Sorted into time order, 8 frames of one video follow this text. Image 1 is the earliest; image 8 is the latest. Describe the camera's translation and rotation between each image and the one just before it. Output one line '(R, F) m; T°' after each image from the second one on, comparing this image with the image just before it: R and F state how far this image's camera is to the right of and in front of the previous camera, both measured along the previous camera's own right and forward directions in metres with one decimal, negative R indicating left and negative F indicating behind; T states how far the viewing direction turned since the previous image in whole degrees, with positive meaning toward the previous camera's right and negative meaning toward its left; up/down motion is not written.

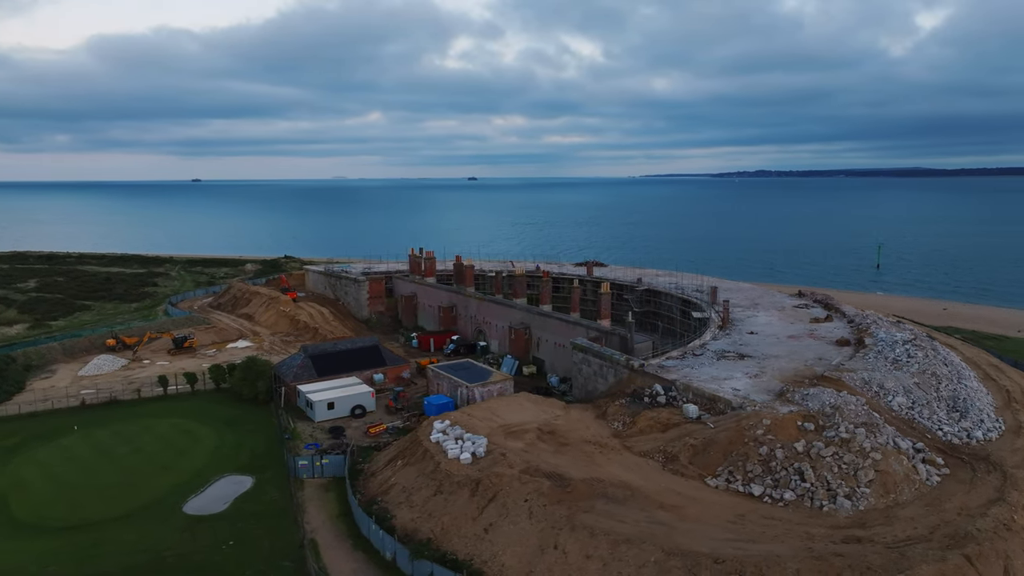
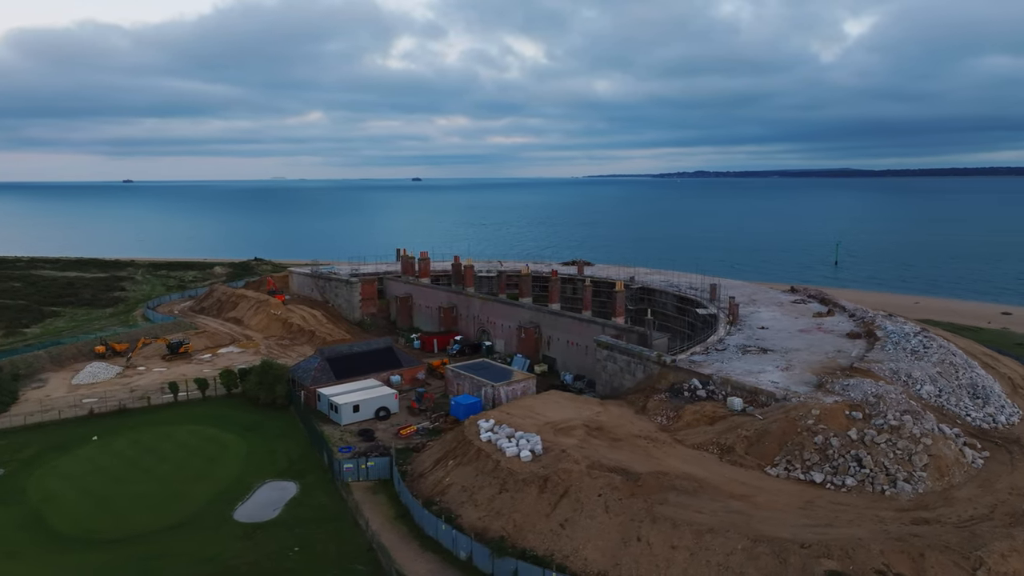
(-3.3, 0.0) m; +4°
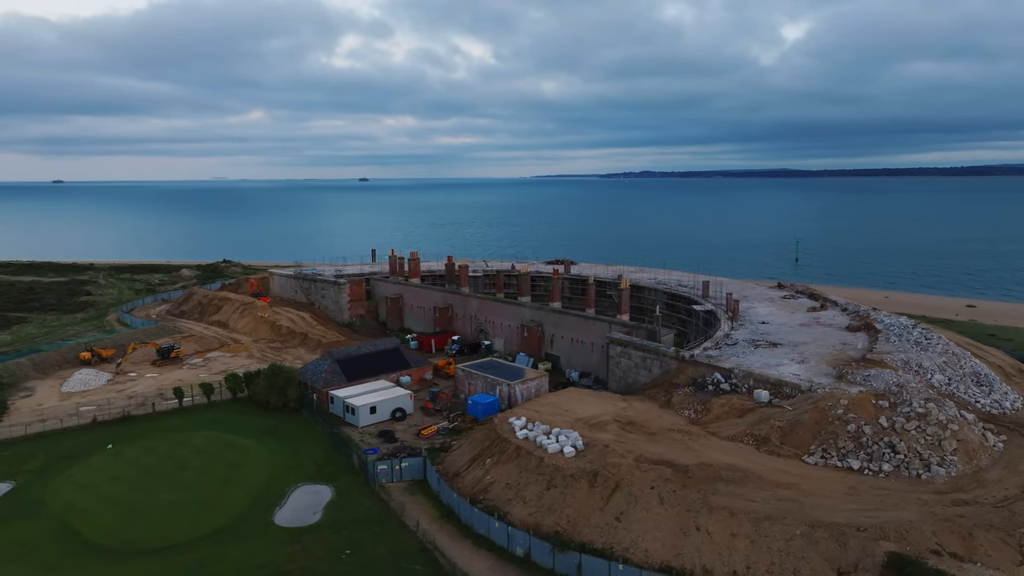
(-2.8, -0.1) m; +4°
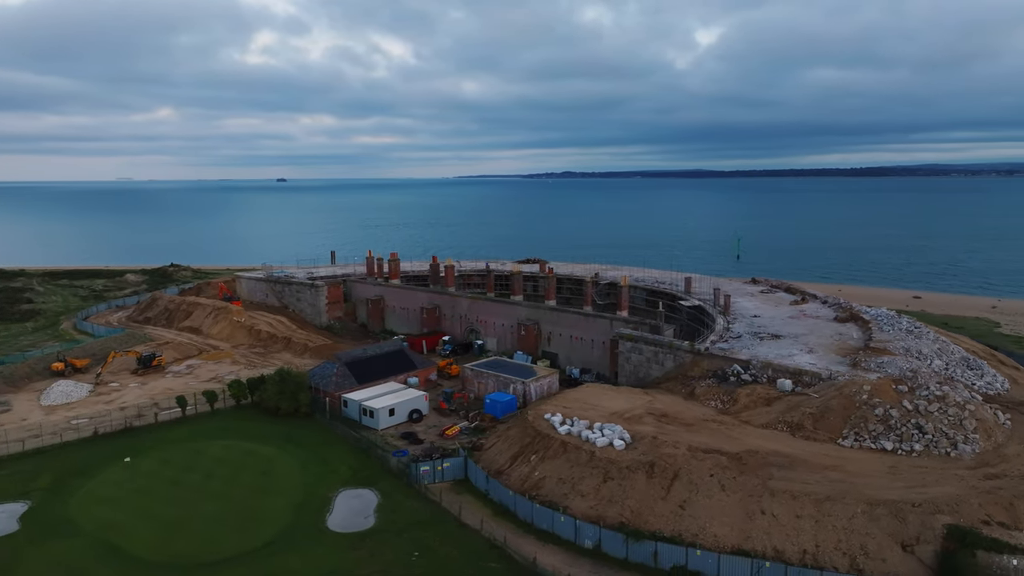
(-3.8, 0.0) m; +6°
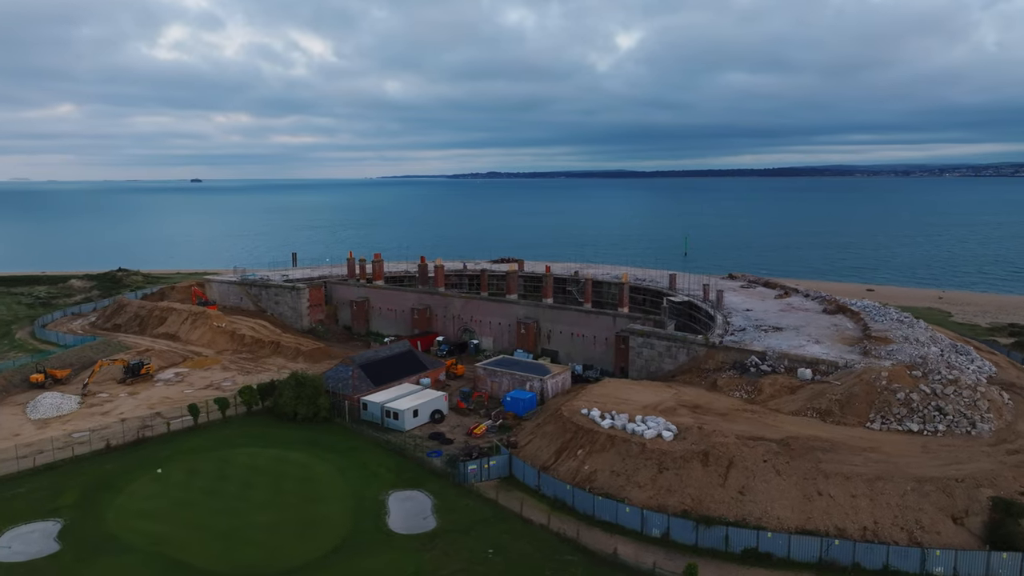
(-3.8, 0.0) m; +6°
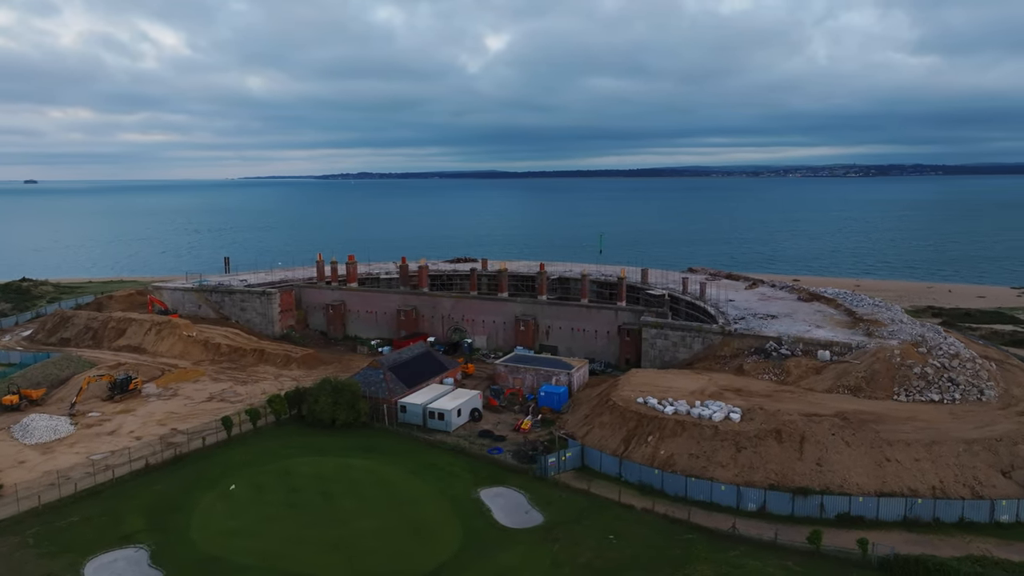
(-6.5, +0.1) m; +10°
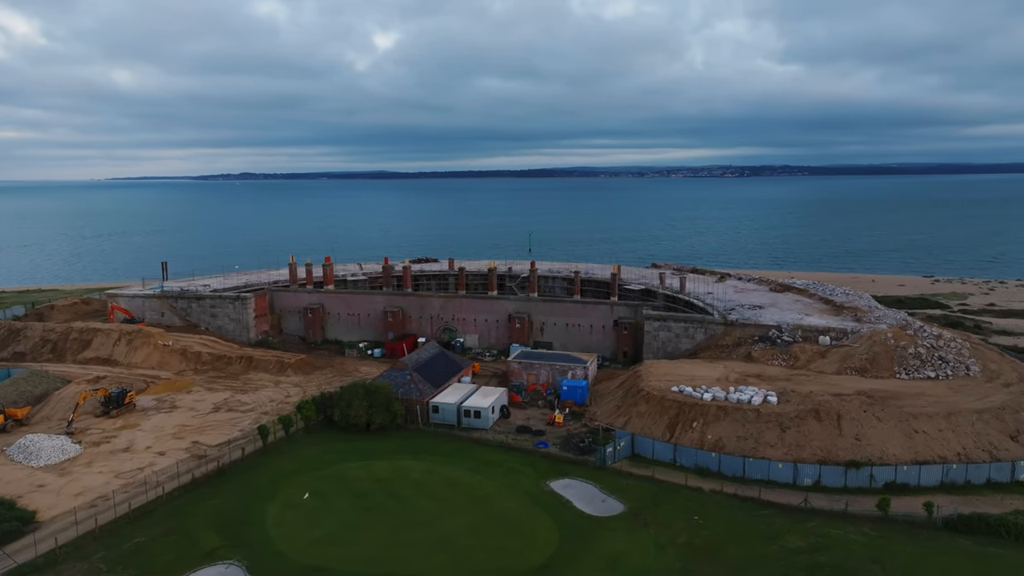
(-5.4, 0.0) m; +8°
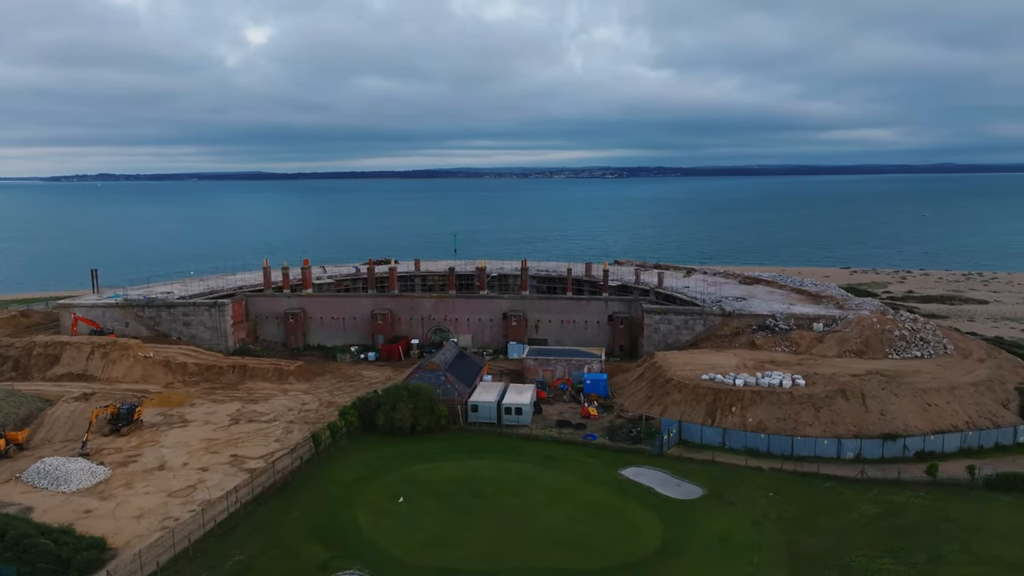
(-5.9, +0.1) m; +9°
